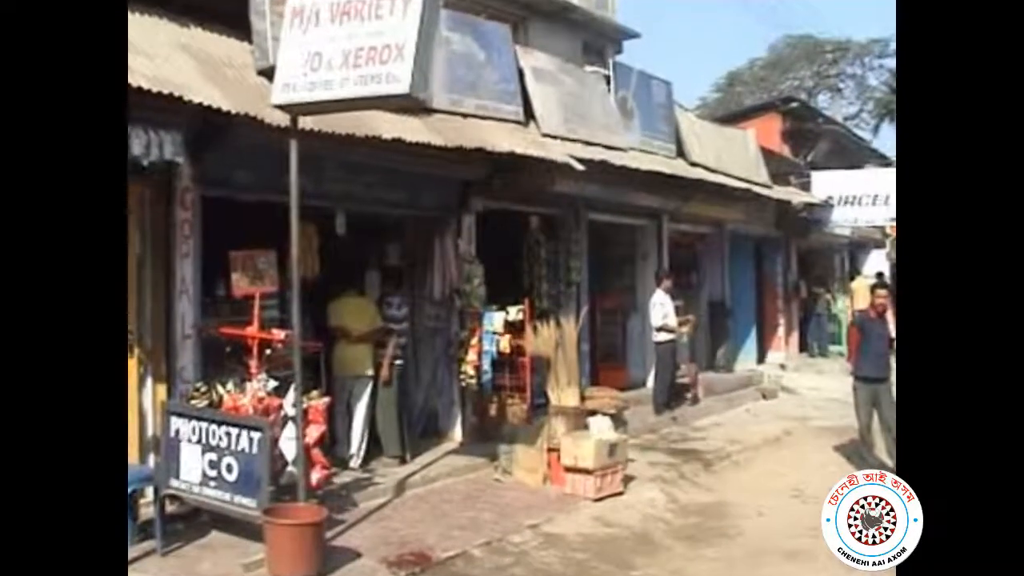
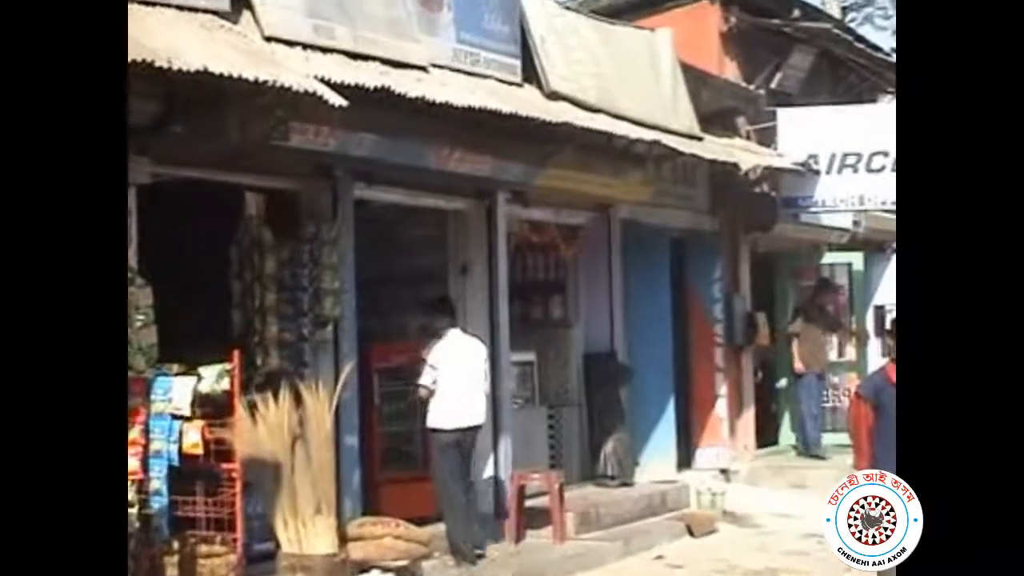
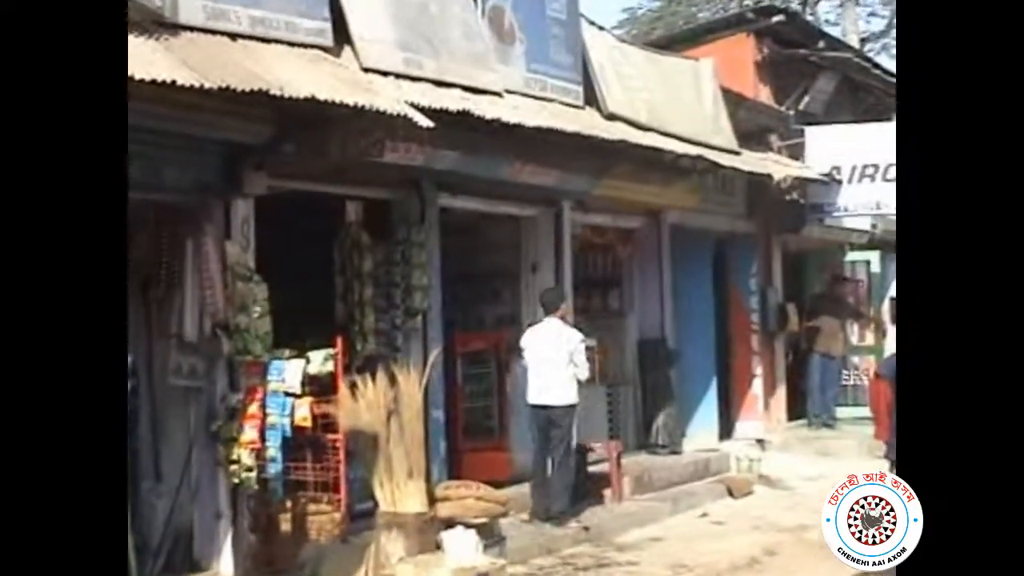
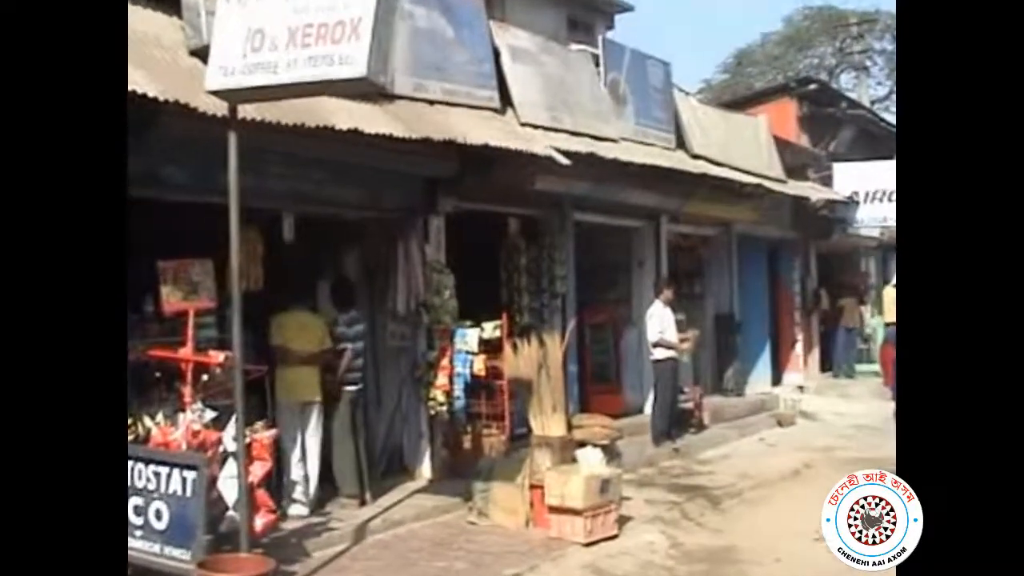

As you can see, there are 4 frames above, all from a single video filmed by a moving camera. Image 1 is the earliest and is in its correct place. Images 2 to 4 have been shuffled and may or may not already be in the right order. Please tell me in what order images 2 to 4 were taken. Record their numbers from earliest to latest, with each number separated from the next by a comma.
4, 3, 2
